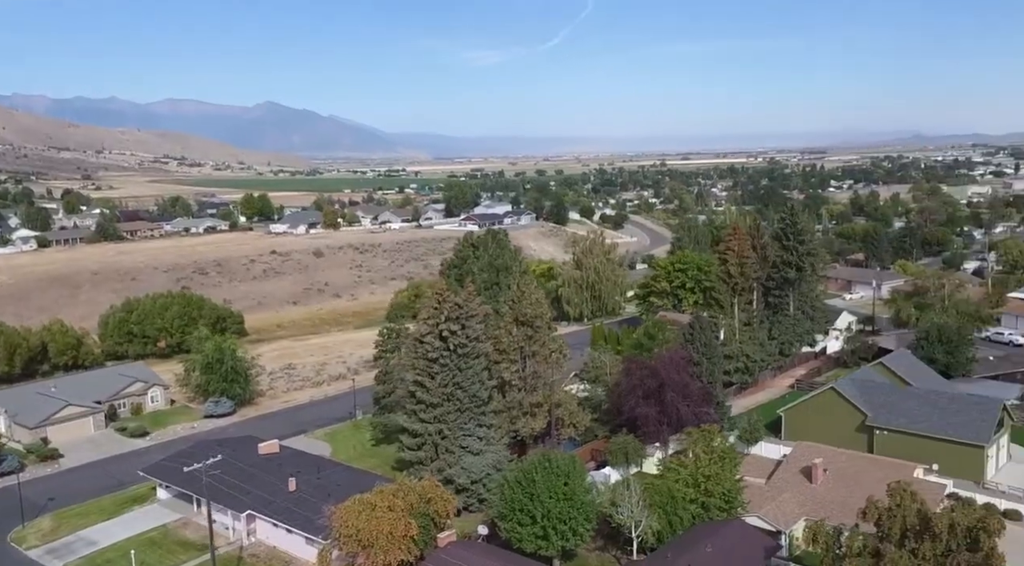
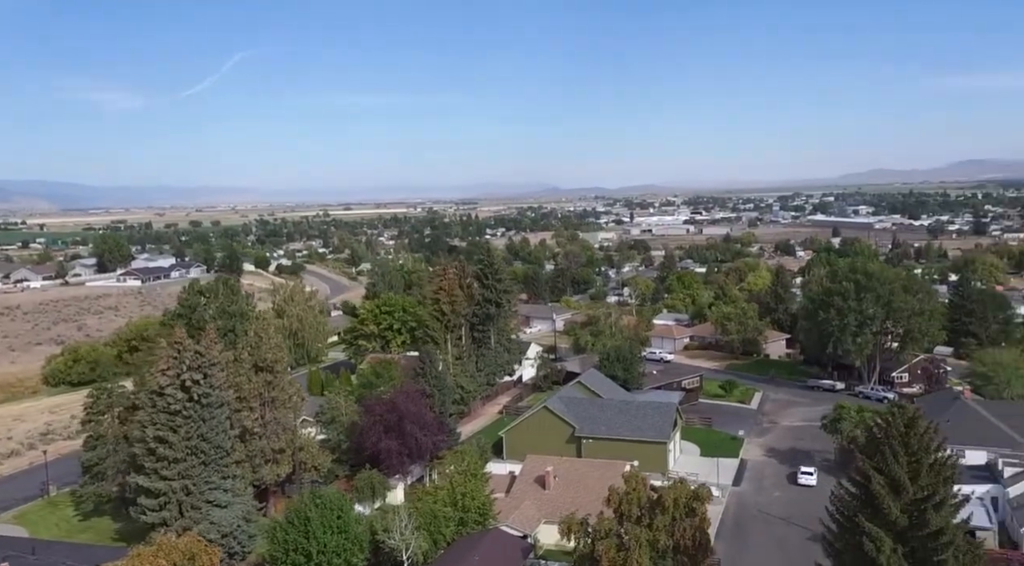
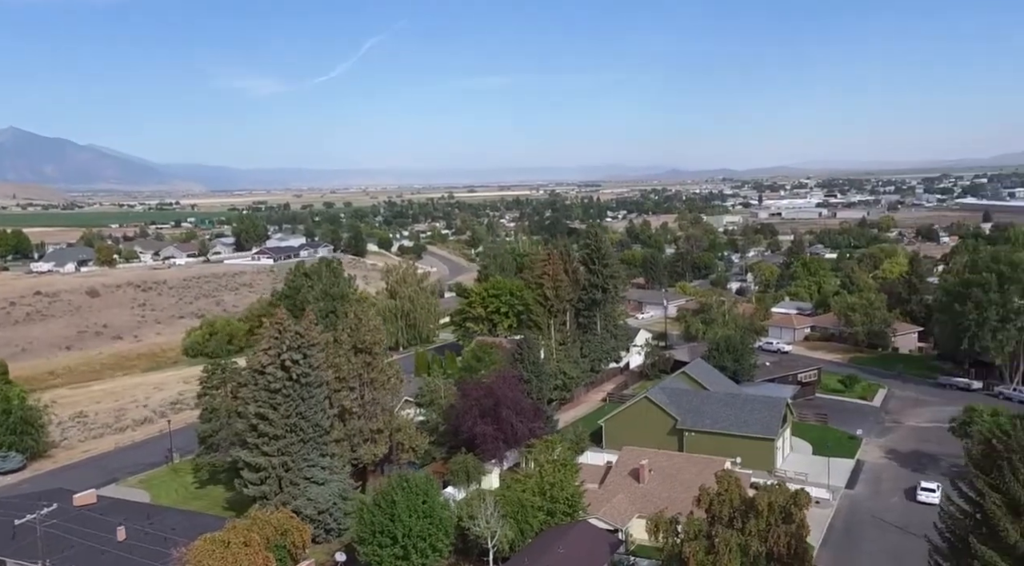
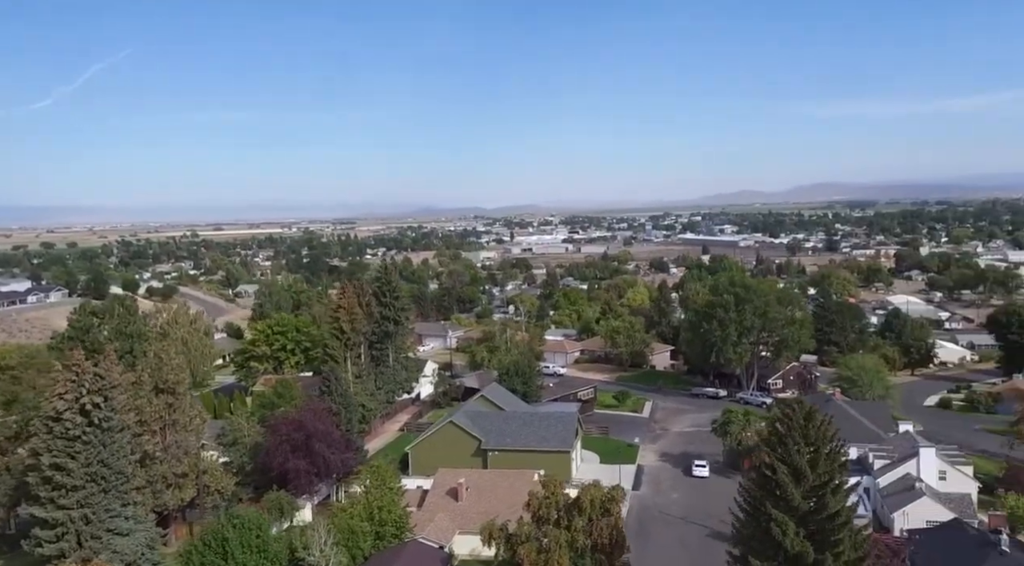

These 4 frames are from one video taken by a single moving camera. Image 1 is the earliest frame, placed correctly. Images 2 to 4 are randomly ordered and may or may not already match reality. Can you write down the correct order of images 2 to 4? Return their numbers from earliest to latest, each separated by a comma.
3, 2, 4
